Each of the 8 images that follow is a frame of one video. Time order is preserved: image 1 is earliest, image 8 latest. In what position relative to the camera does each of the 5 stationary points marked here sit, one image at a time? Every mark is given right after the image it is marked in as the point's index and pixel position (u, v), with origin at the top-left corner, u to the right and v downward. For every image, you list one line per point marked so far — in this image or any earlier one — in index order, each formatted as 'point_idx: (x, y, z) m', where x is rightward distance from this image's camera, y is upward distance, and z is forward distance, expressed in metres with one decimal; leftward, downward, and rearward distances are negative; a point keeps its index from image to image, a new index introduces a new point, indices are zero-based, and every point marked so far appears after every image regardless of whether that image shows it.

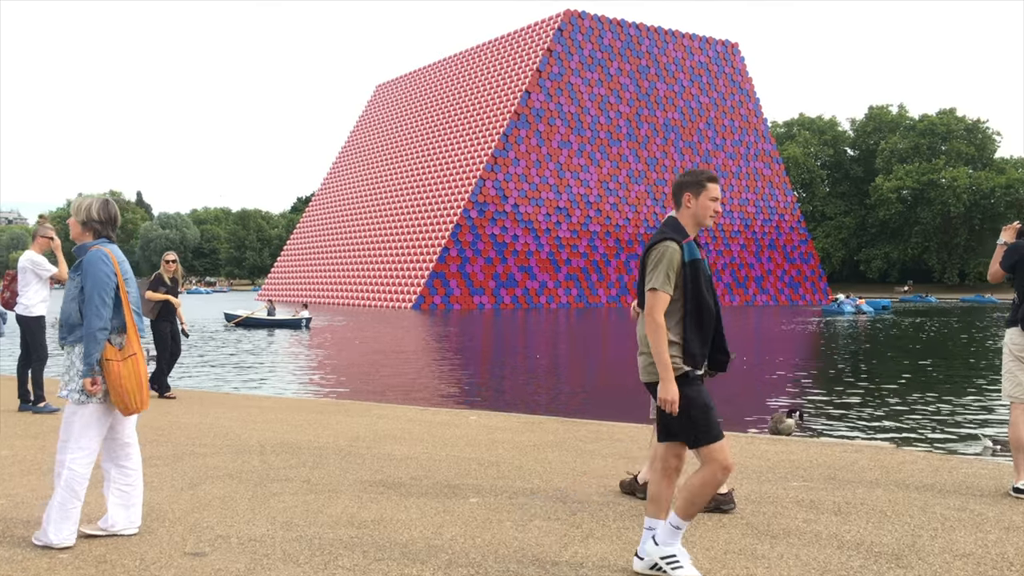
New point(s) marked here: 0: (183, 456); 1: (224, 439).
0: (-2.0, -1.0, +5.8) m
1: (-2.0, -1.0, +6.5) m
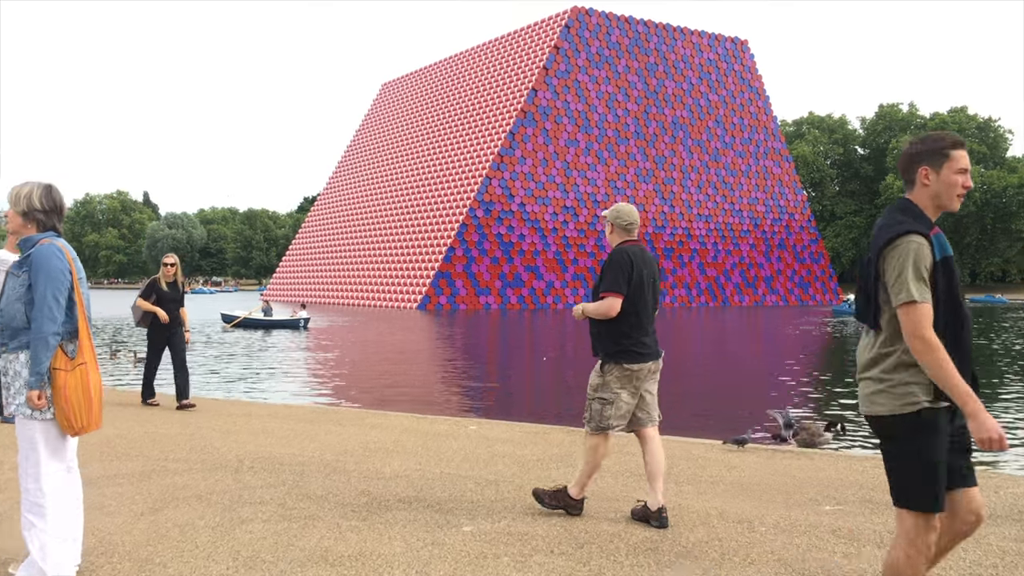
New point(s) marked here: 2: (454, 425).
0: (-2.0, -1.1, +5.3) m
1: (-2.0, -1.0, +5.9) m
2: (-0.5, -1.1, +7.7) m
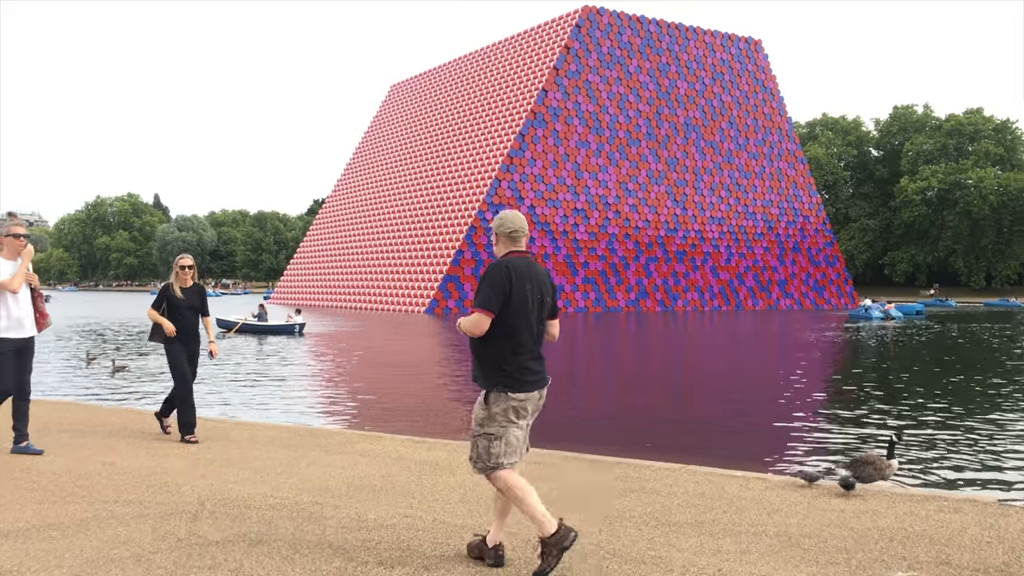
0: (-2.0, -1.1, +4.5) m
1: (-1.9, -1.1, +5.1) m
2: (-0.4, -1.2, +6.9) m
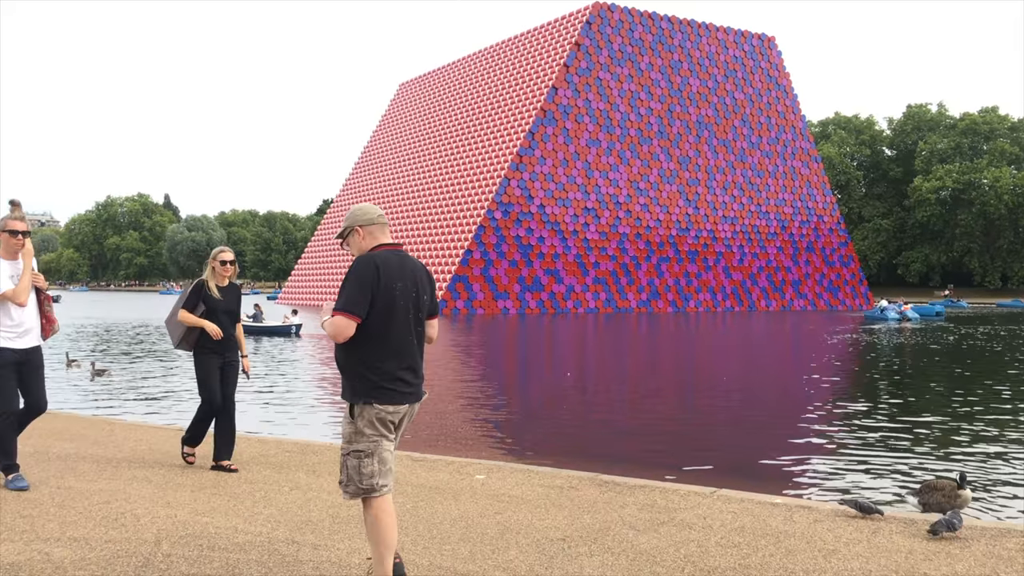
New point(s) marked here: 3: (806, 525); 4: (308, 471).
0: (-2.0, -1.1, +3.8) m
1: (-1.9, -1.1, +4.4) m
2: (-0.4, -1.2, +6.1) m
3: (+1.5, -1.2, +4.8) m
4: (-1.3, -1.2, +6.1) m
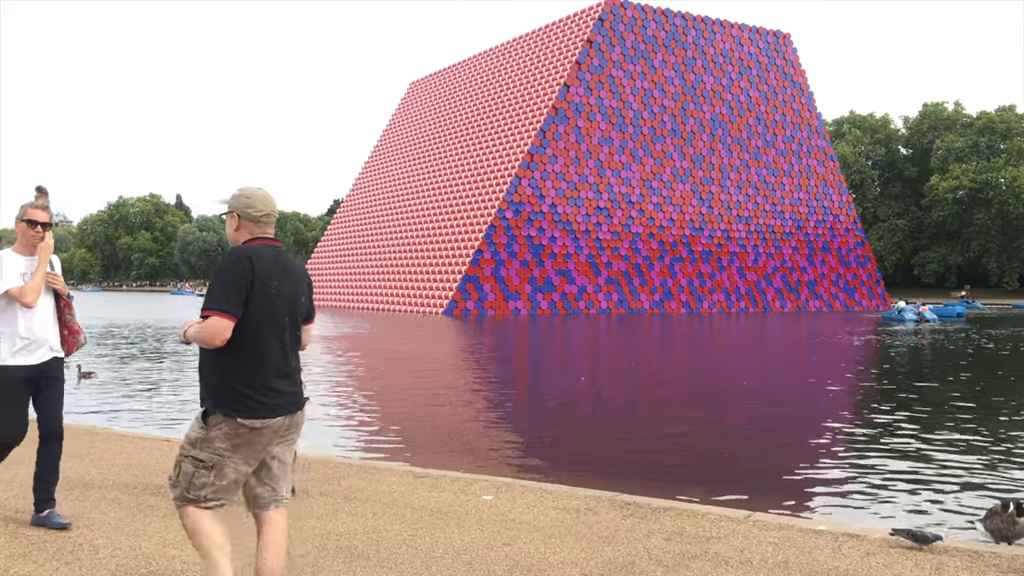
0: (-1.9, -1.1, +3.2) m
1: (-1.9, -1.1, +3.9) m
2: (-0.3, -1.2, +5.6) m
3: (+1.6, -1.2, +4.2) m
4: (-1.3, -1.2, +5.6) m
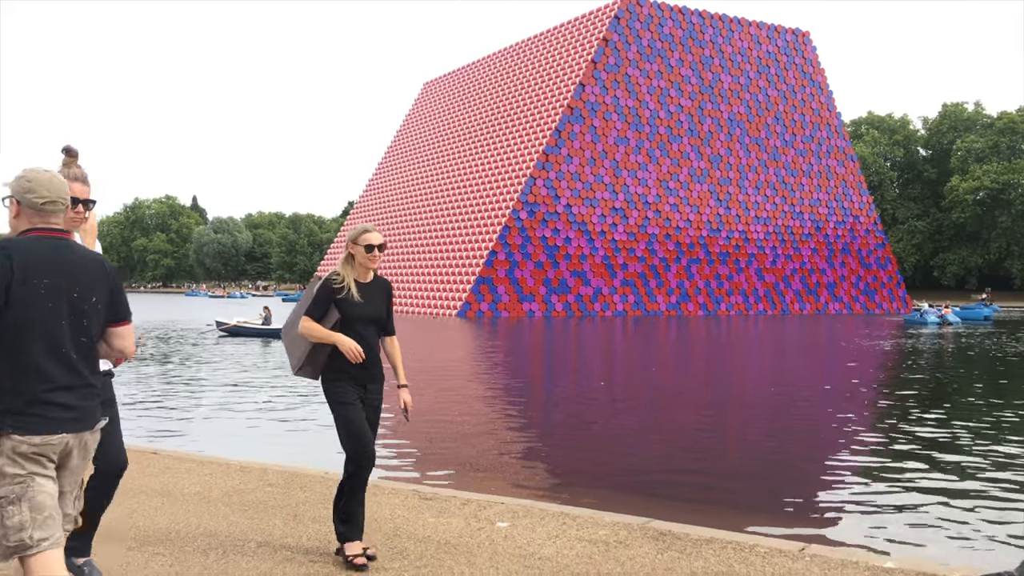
0: (-1.9, -1.1, +2.6) m
1: (-1.8, -1.1, +3.2) m
2: (-0.2, -1.2, +4.9) m
3: (+1.6, -1.2, +3.5) m
4: (-1.2, -1.2, +4.9) m
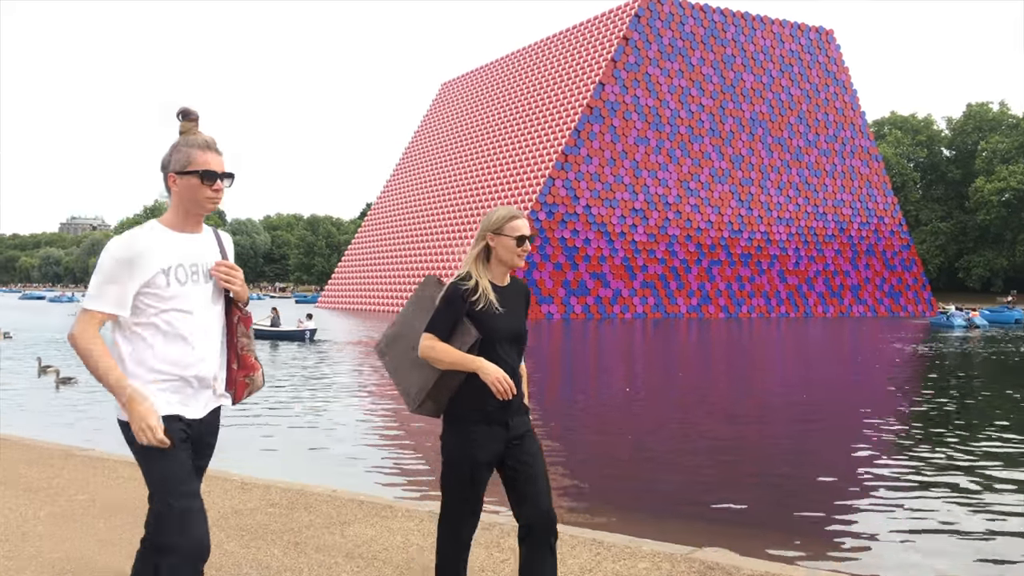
0: (-1.8, -1.1, +2.1) m
1: (-1.7, -1.1, +2.7) m
2: (-0.1, -1.2, +4.3) m
3: (+1.7, -1.2, +3.0) m
4: (-1.0, -1.2, +4.4) m
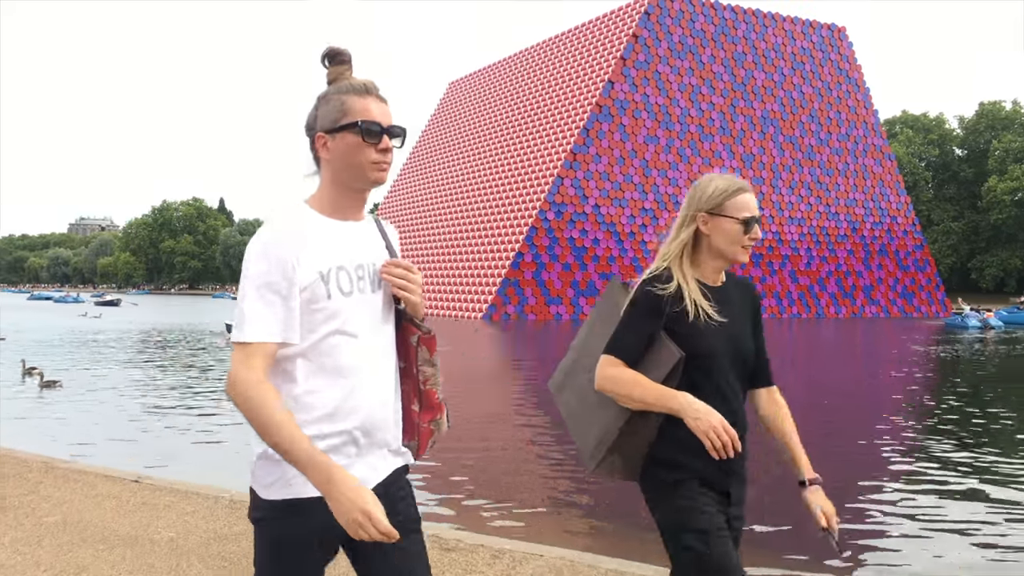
0: (-1.7, -1.1, +1.6) m
1: (-1.6, -1.1, +2.2) m
2: (0.0, -1.2, +3.8) m
3: (+1.8, -1.2, +2.4) m
4: (-1.0, -1.2, +3.9) m
